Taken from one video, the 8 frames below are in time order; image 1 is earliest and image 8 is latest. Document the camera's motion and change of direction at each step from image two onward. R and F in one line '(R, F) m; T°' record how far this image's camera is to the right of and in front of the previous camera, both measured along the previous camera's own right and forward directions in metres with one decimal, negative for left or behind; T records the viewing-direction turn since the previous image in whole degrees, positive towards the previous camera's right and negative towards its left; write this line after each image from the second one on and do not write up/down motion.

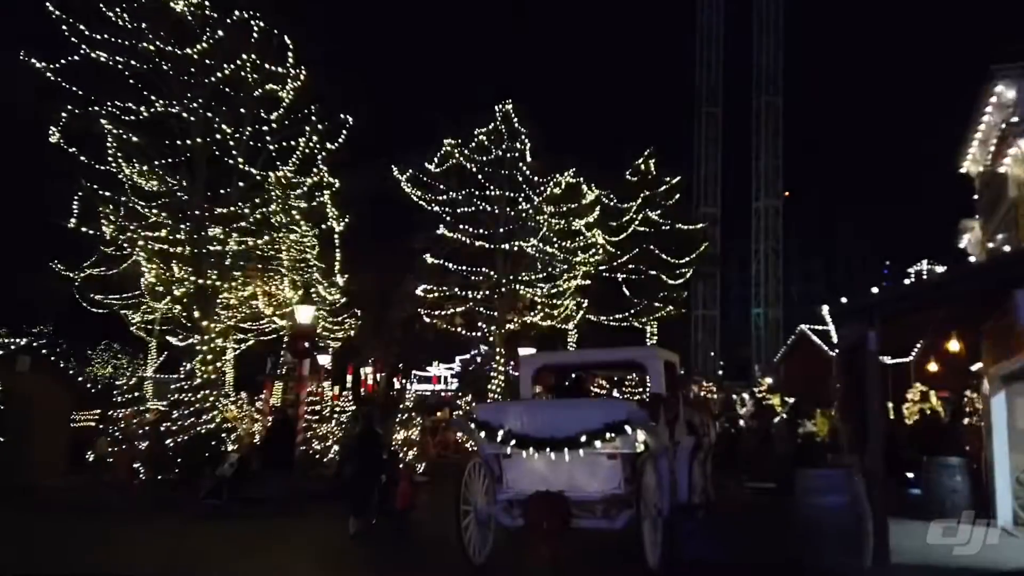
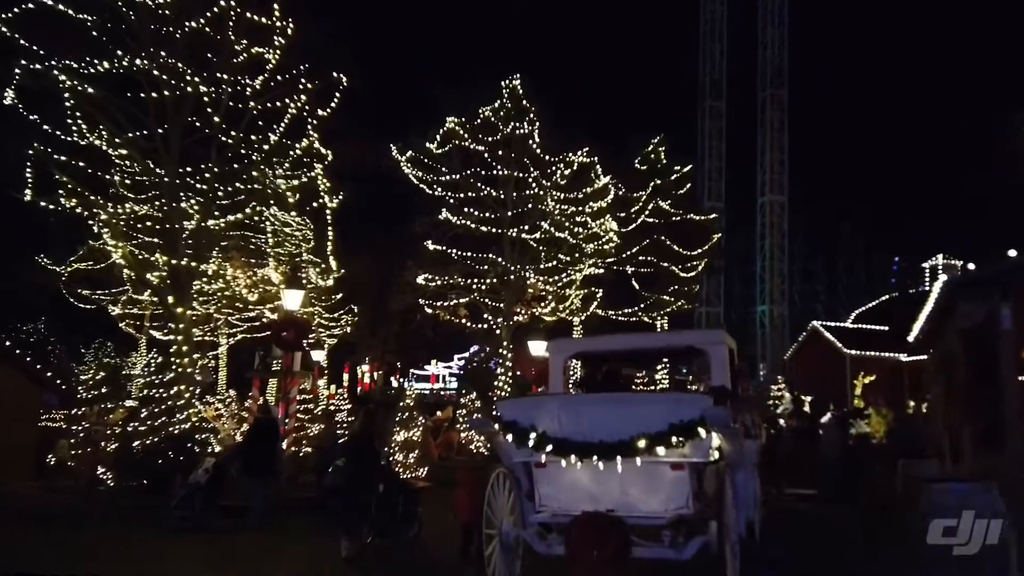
(-0.4, +2.4) m; 0°
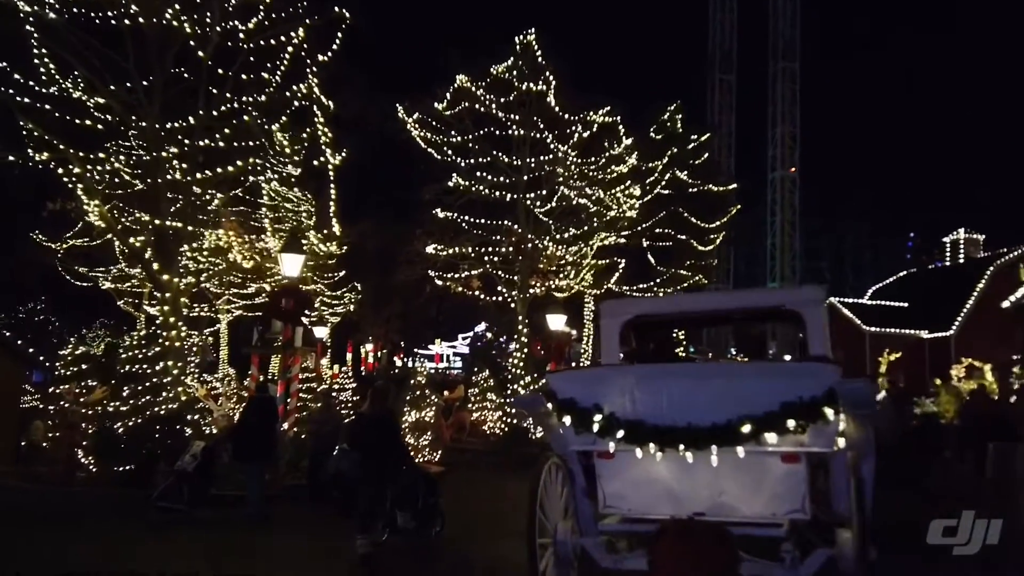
(-0.5, +2.0) m; 0°
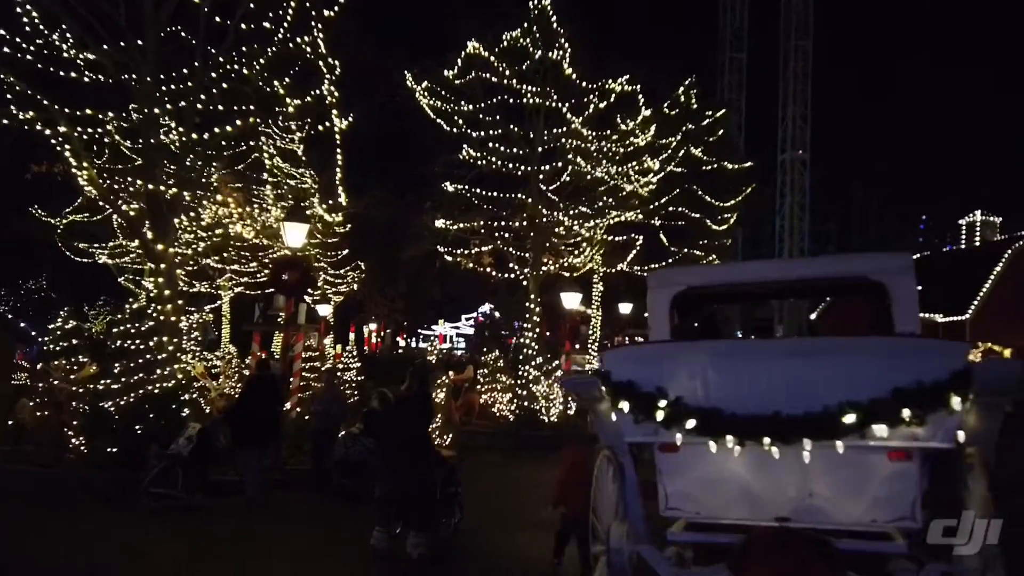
(-0.3, +1.1) m; 0°
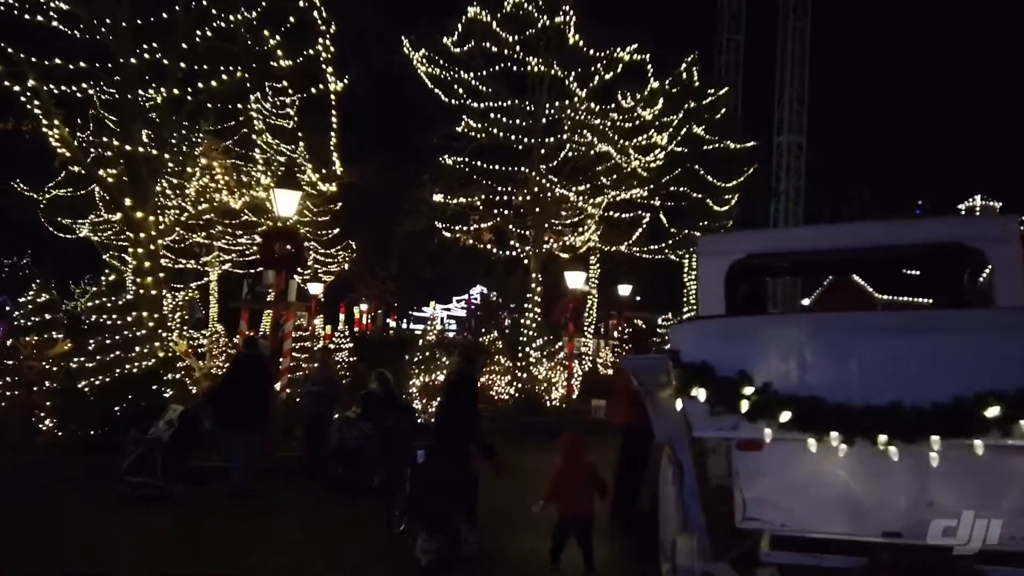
(-0.4, +1.1) m; +1°
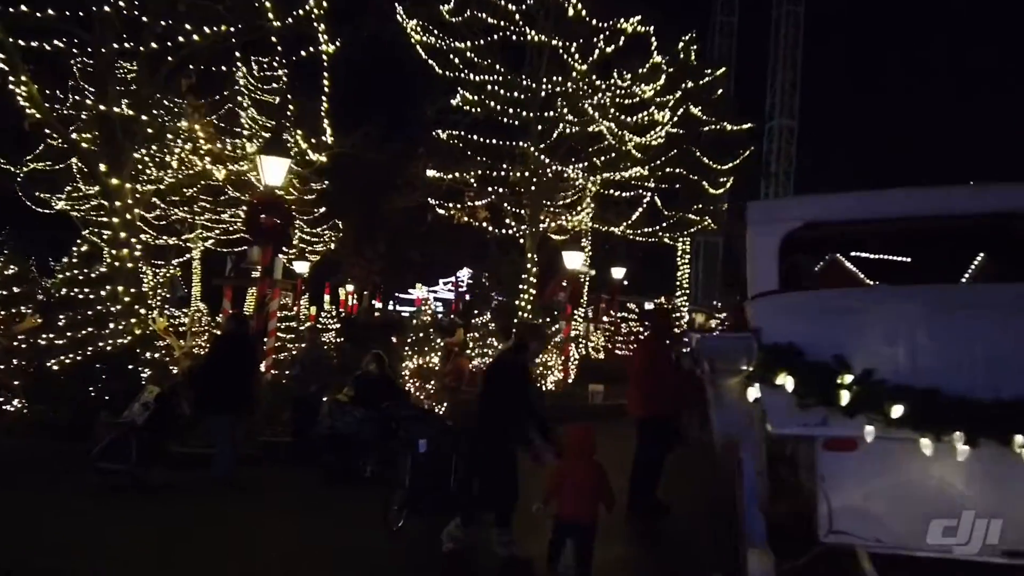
(-0.3, +0.9) m; +1°
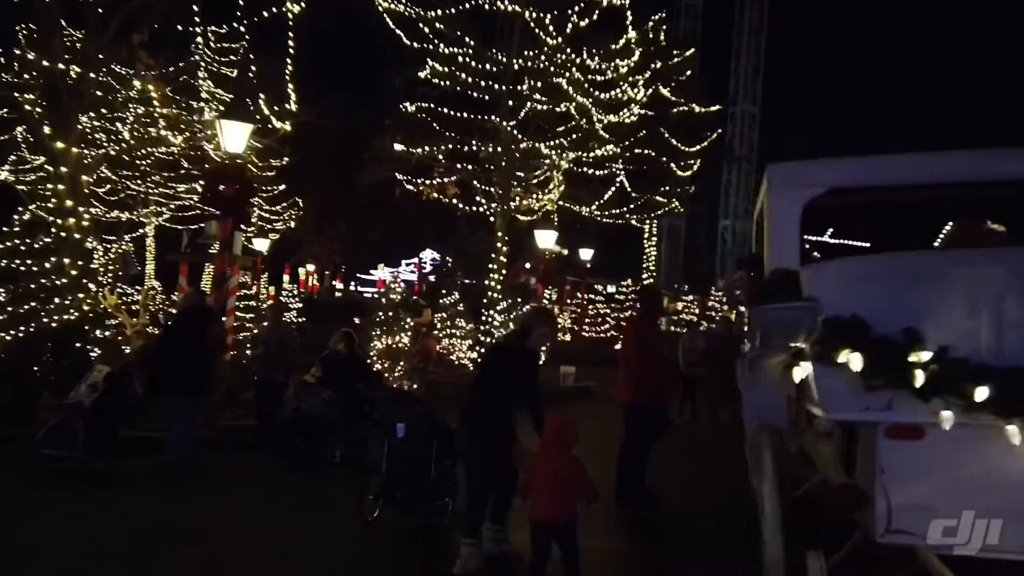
(-0.3, +0.6) m; +3°
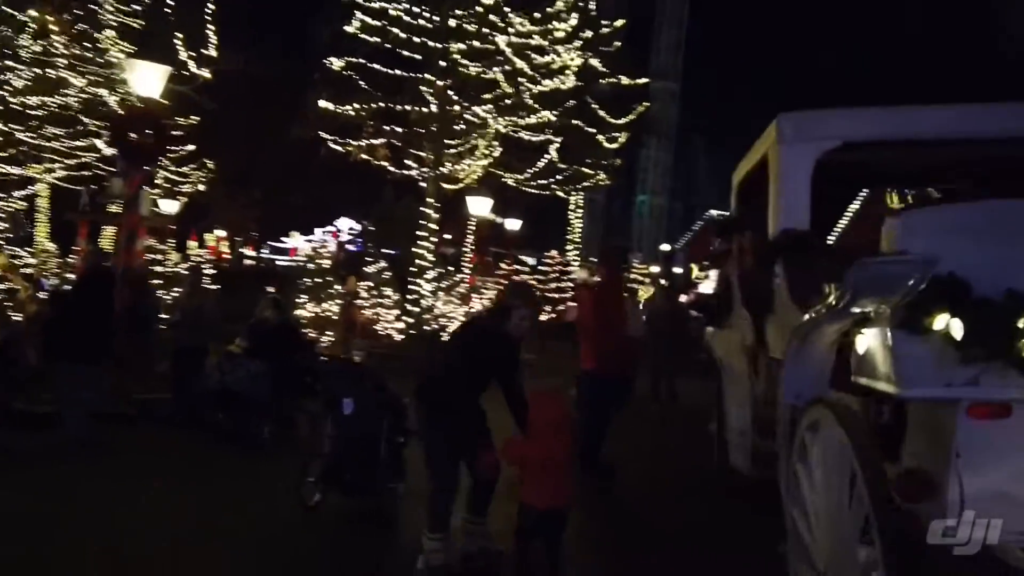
(-0.4, +0.7) m; +6°
